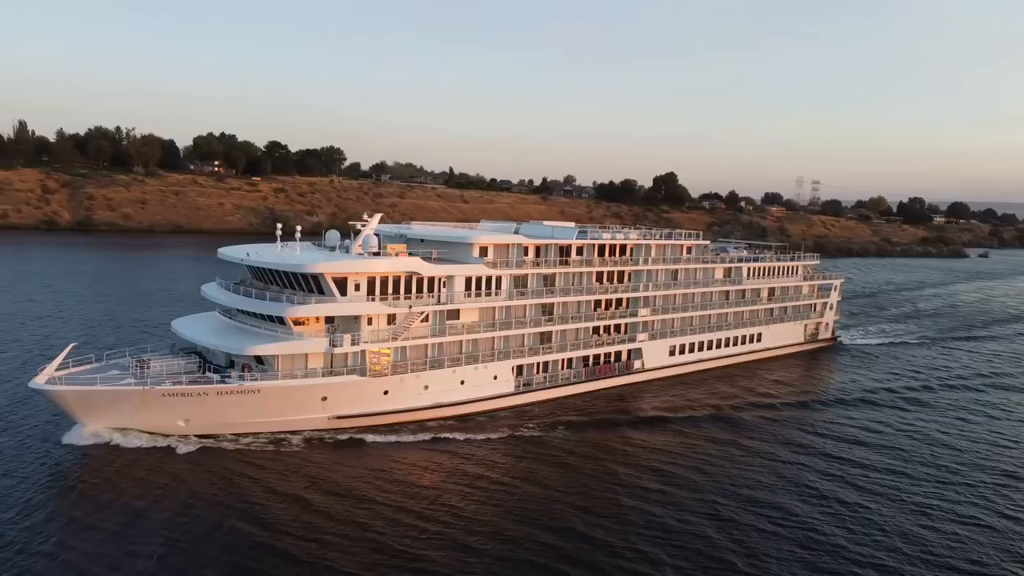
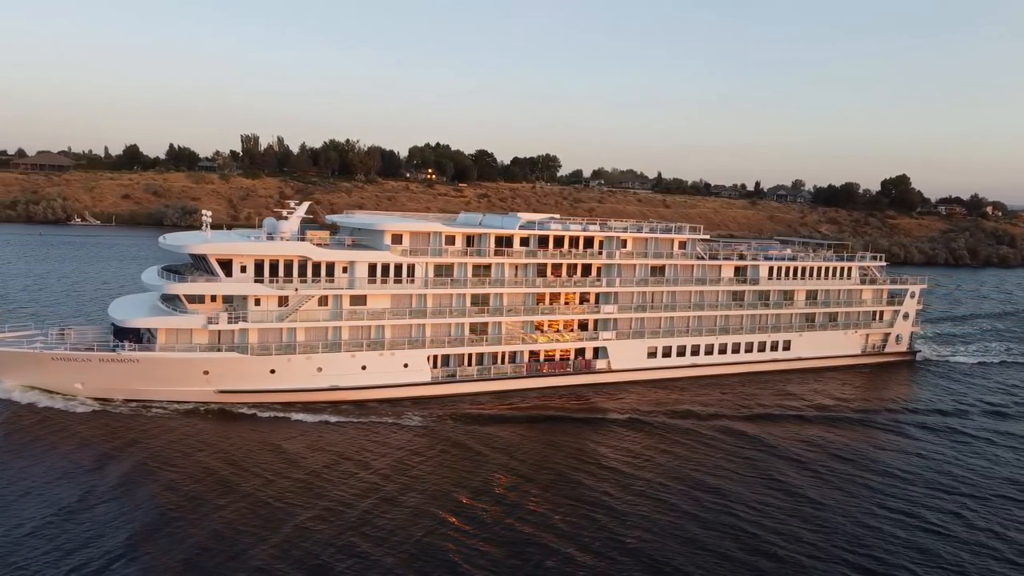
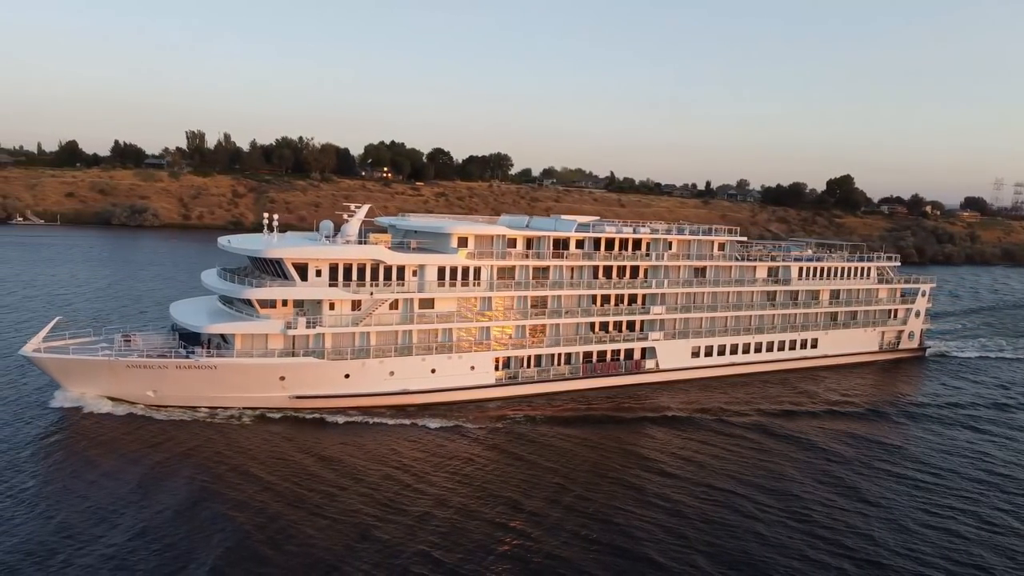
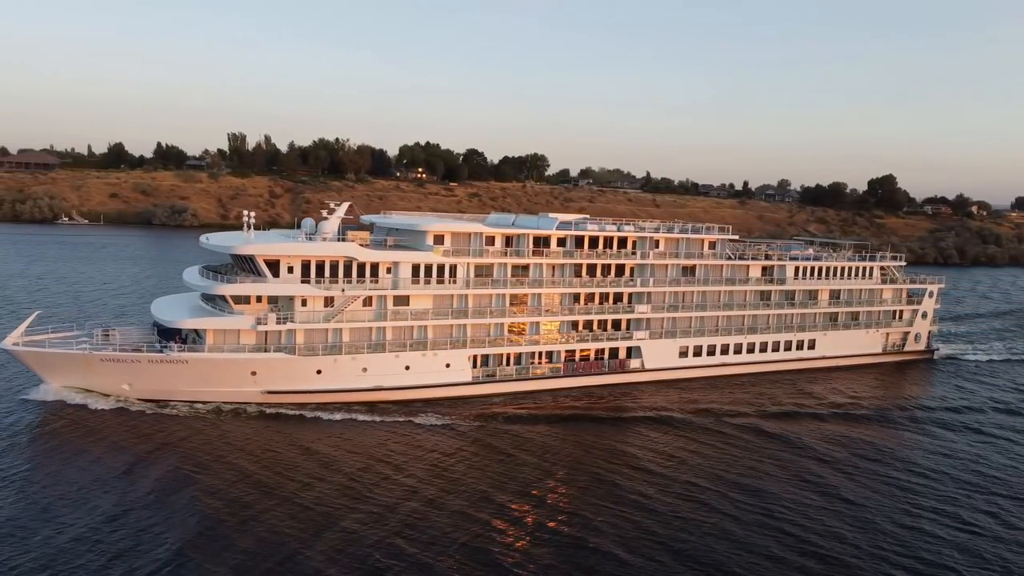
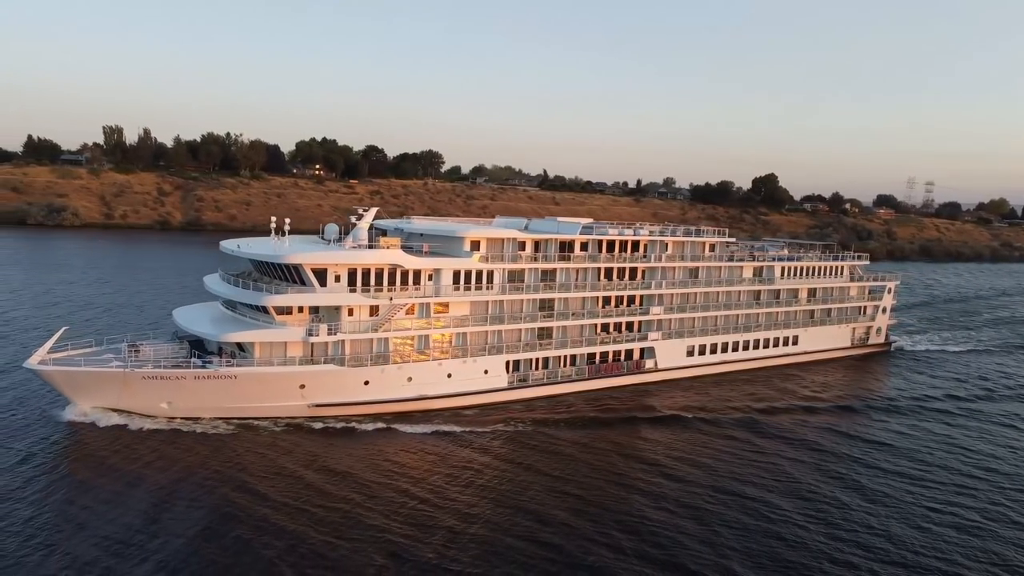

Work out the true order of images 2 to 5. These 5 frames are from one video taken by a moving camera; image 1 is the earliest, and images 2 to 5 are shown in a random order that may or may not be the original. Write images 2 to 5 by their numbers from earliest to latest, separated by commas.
5, 3, 4, 2
